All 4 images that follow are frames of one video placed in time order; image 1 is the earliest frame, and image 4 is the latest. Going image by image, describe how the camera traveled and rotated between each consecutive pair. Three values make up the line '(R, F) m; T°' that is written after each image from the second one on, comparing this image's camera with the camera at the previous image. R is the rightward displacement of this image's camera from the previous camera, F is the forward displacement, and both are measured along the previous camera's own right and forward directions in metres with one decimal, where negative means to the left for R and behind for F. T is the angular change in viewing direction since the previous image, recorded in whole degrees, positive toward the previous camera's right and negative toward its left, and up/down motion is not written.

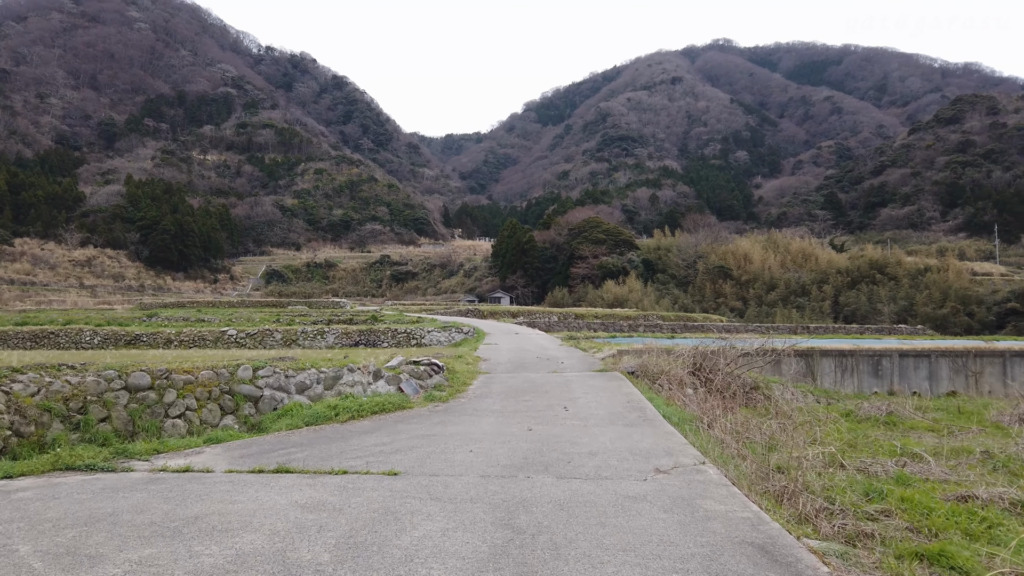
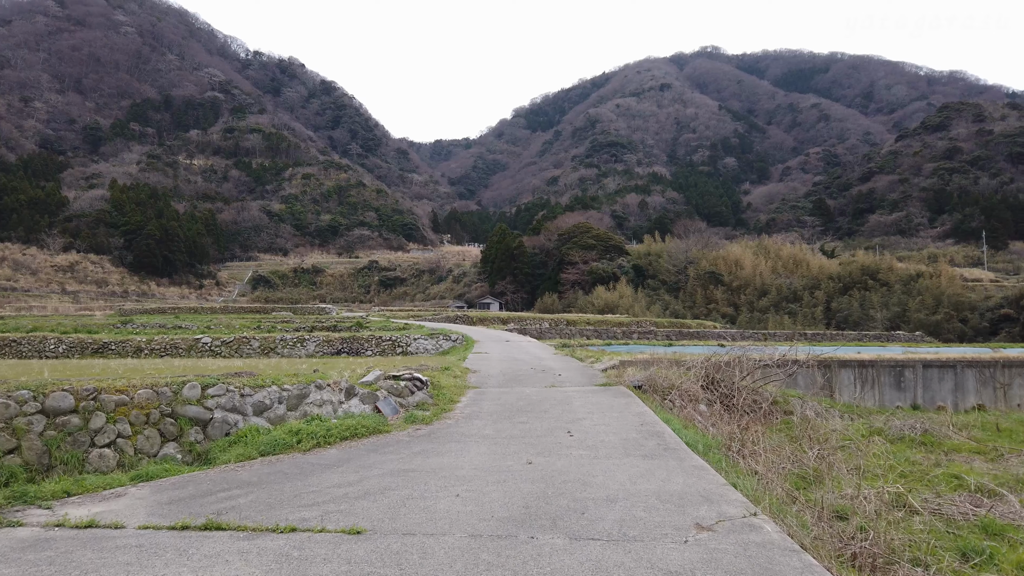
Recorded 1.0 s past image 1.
(0.0, +0.8) m; +1°
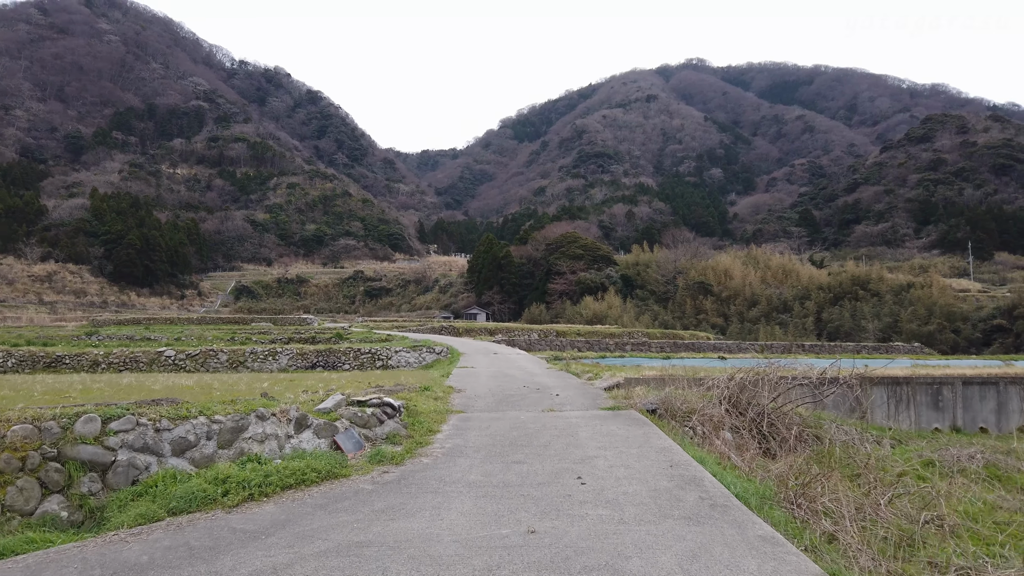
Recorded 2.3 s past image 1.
(0.0, +1.1) m; +1°
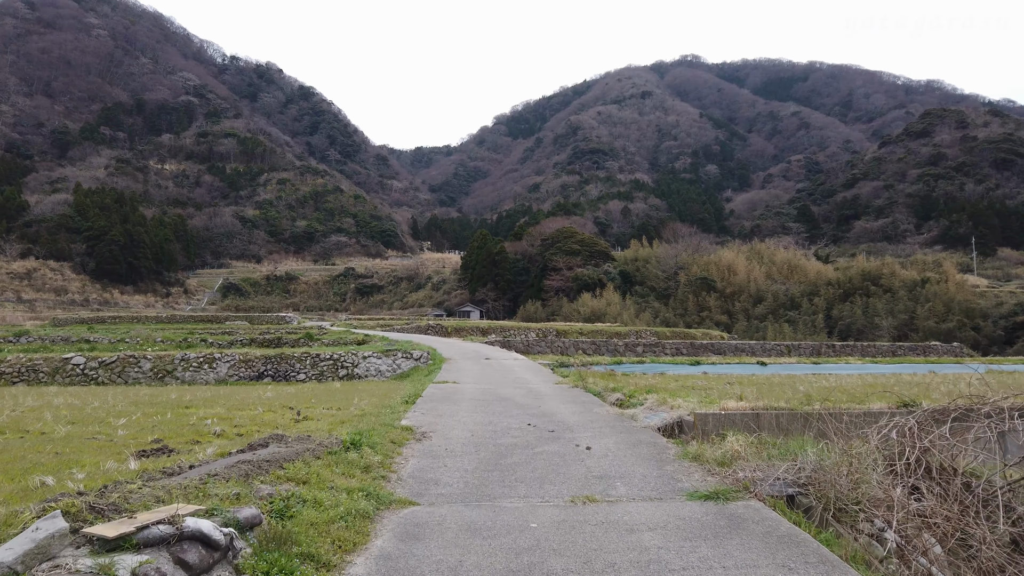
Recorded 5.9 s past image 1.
(0.0, +3.0) m; +1°
